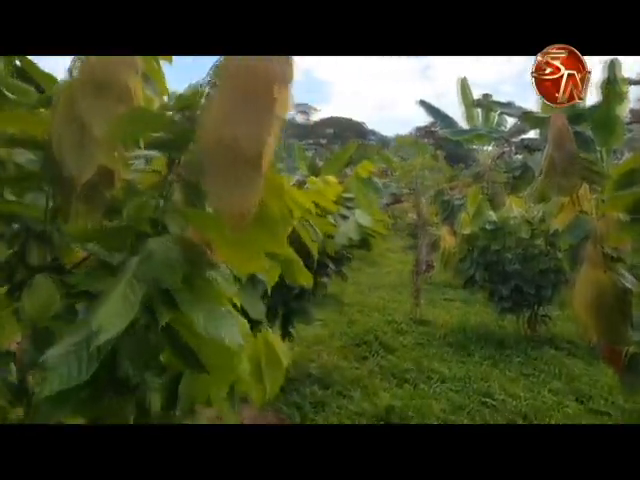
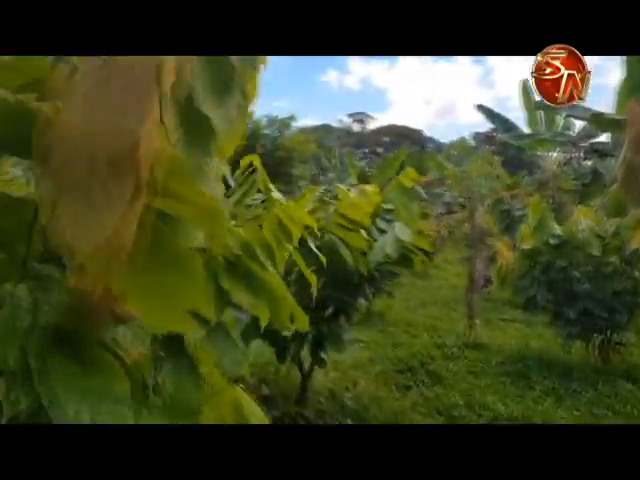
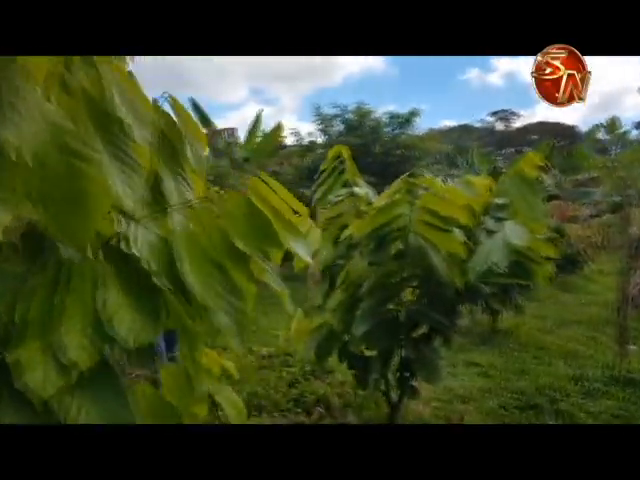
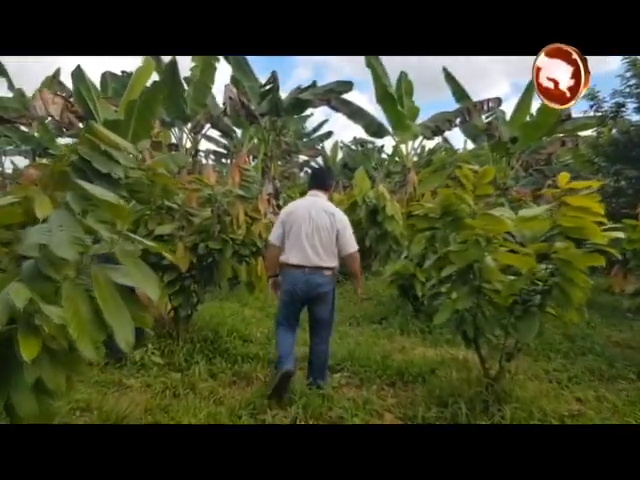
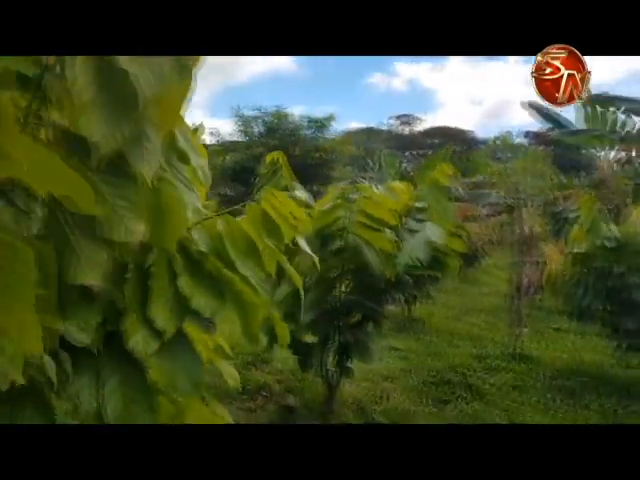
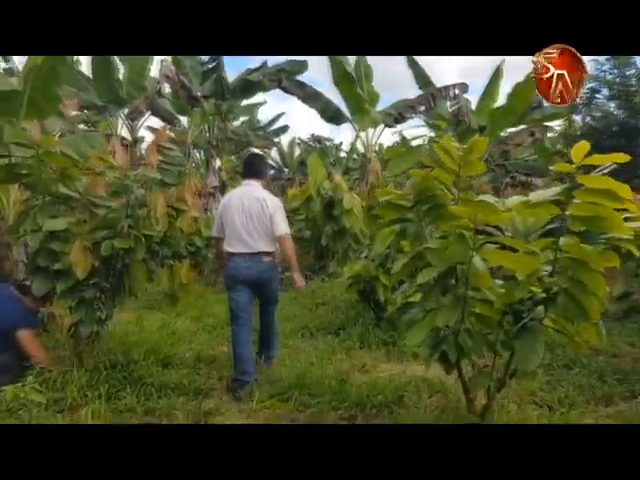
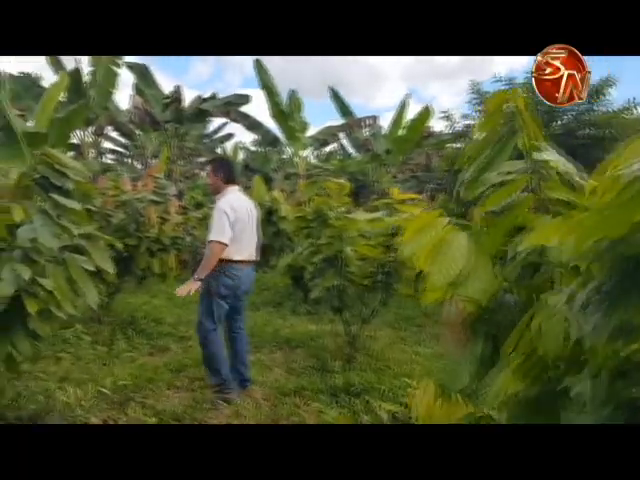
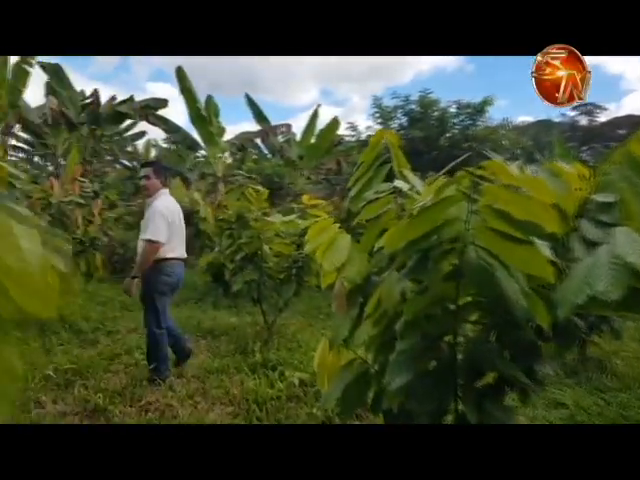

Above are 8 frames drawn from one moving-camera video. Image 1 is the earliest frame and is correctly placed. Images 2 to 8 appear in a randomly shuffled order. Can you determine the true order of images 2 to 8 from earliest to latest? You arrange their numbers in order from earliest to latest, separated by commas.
2, 5, 3, 8, 7, 4, 6
